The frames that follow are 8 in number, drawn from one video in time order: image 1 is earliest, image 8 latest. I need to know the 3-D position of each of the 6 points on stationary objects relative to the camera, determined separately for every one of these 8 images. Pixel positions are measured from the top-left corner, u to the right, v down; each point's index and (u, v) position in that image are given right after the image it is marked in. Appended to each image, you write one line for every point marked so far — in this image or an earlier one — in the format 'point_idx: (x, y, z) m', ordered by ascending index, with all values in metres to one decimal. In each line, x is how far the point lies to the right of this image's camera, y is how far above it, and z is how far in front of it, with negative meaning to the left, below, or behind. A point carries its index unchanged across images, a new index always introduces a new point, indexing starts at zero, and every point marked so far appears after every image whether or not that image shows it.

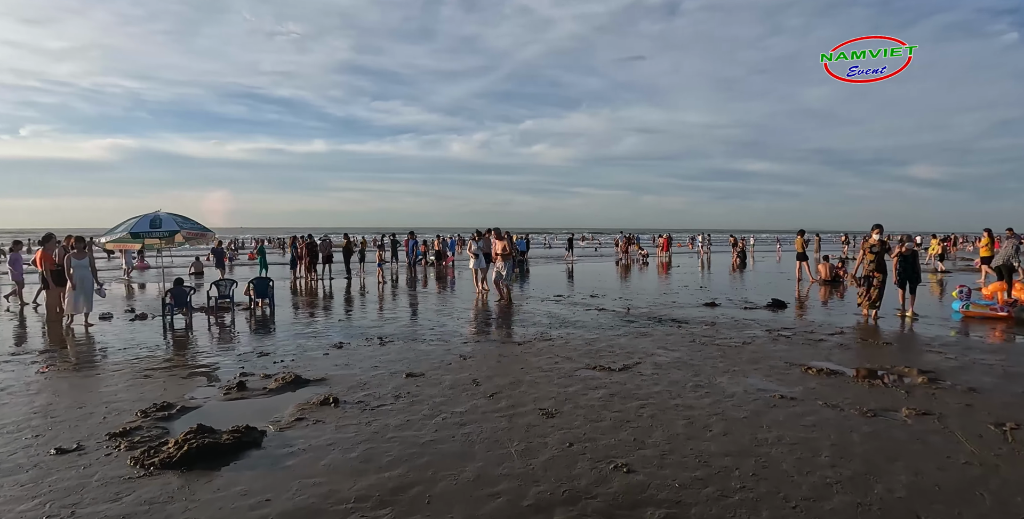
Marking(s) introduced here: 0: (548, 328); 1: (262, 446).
0: (+0.6, -1.2, +10.5) m
1: (-2.0, -1.5, +4.9) m
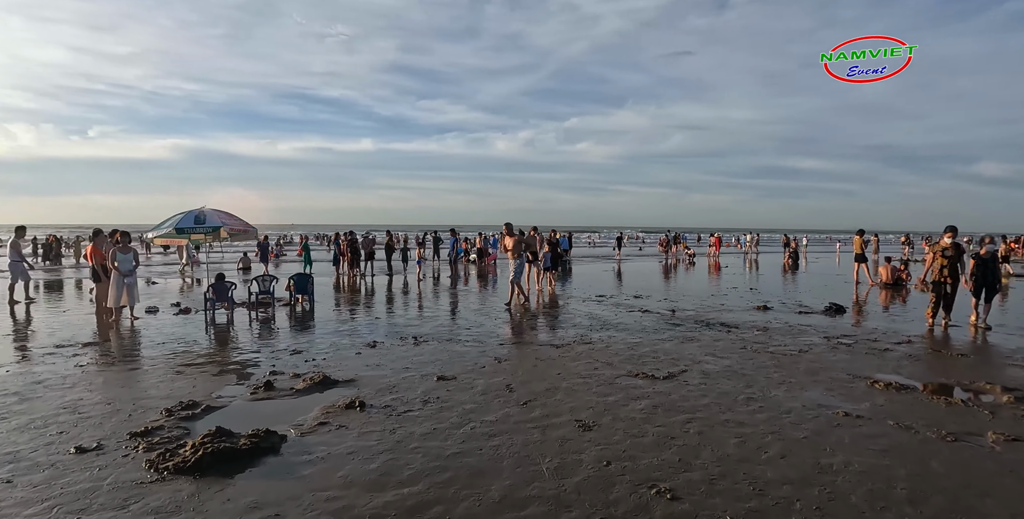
0: (+1.2, -1.2, +10.0) m
1: (-1.7, -1.5, +4.7) m
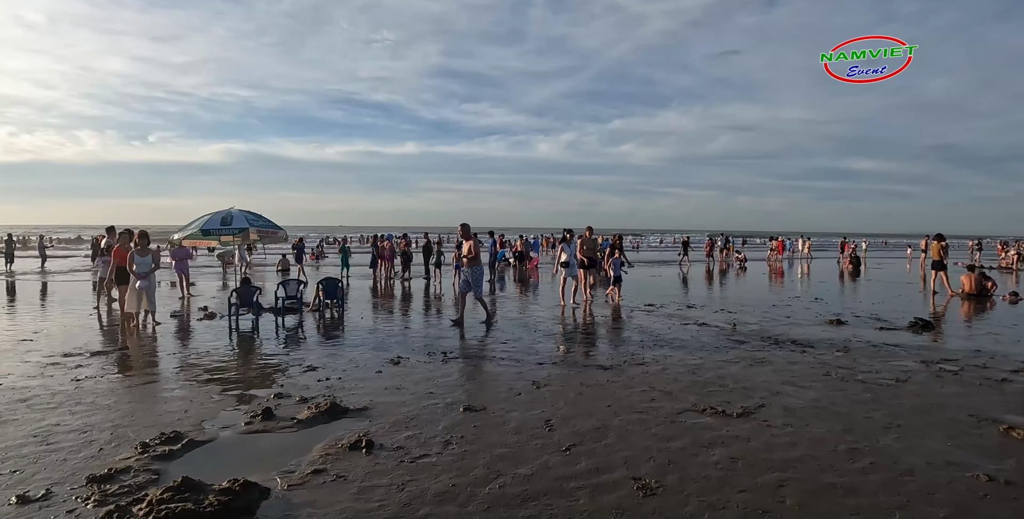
0: (+1.8, -1.3, +8.8) m
1: (-1.5, -1.5, +3.7) m
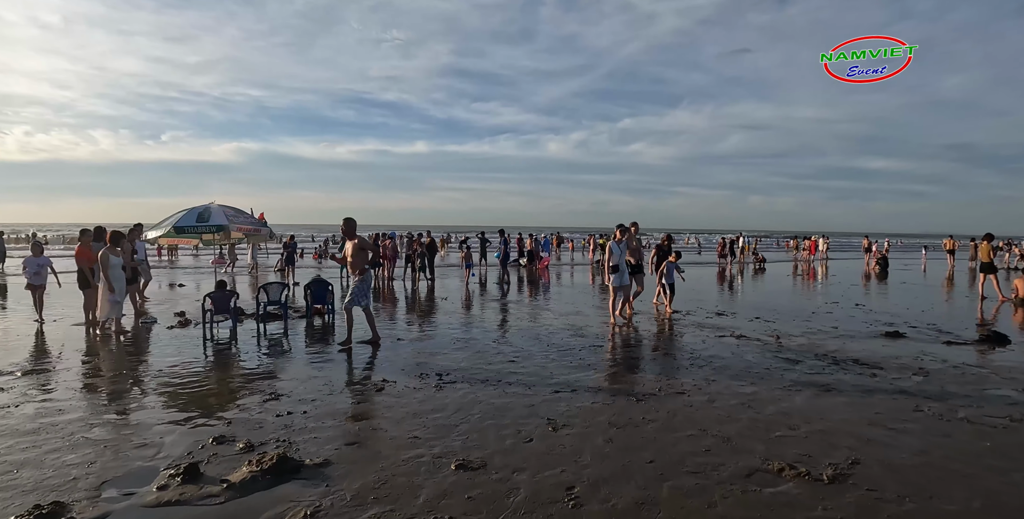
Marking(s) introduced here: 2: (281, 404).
0: (+1.9, -1.3, +7.3) m
1: (-1.5, -1.6, +2.2) m
2: (-2.2, -1.4, +6.0) m
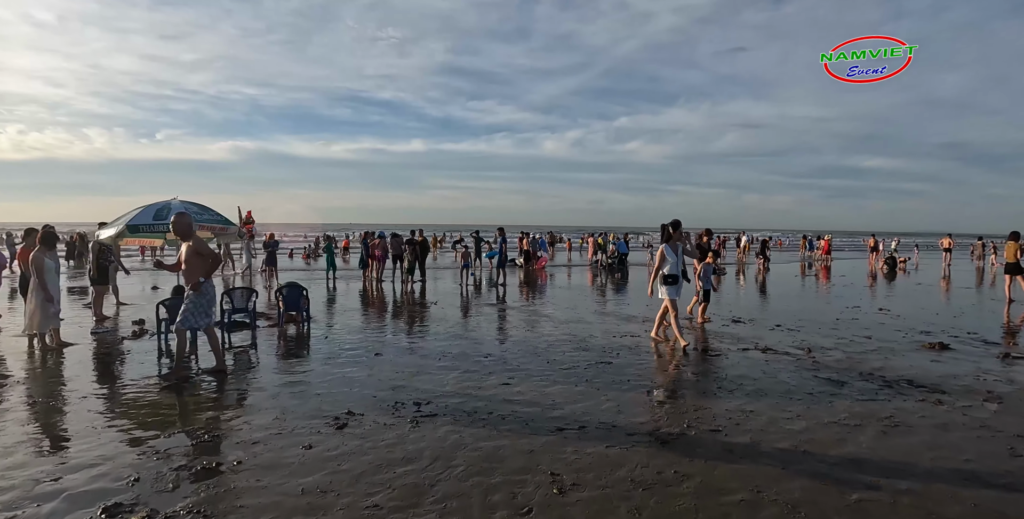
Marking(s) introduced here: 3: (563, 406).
0: (+1.9, -1.4, +6.1) m
1: (-1.5, -1.6, +1.0) m
2: (-2.3, -1.5, +4.8) m
3: (+0.4, -1.4, +5.8) m
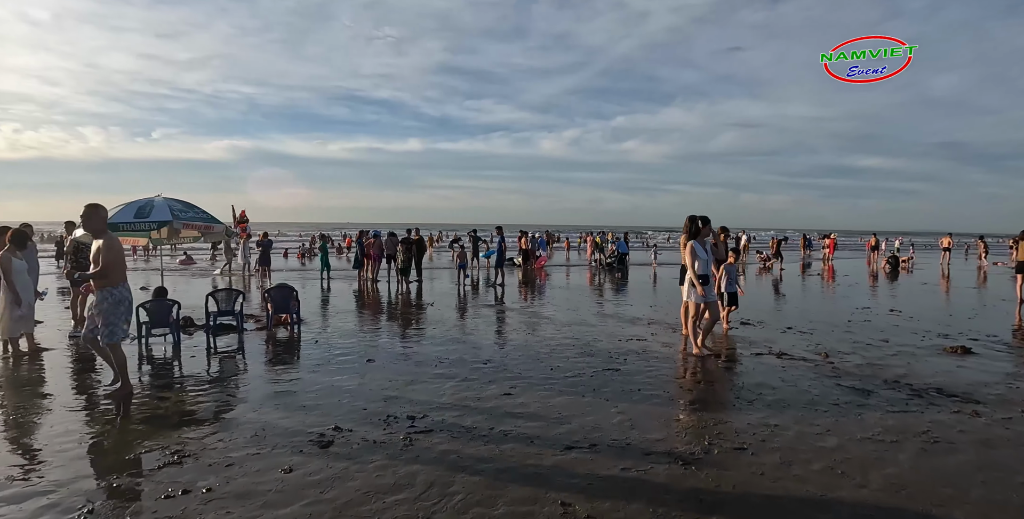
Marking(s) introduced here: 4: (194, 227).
0: (+1.9, -1.4, +5.6) m
1: (-1.5, -1.6, +0.5) m
2: (-2.3, -1.5, +4.3) m
3: (+0.5, -1.4, +5.3) m
4: (-5.5, +0.6, +10.8) m
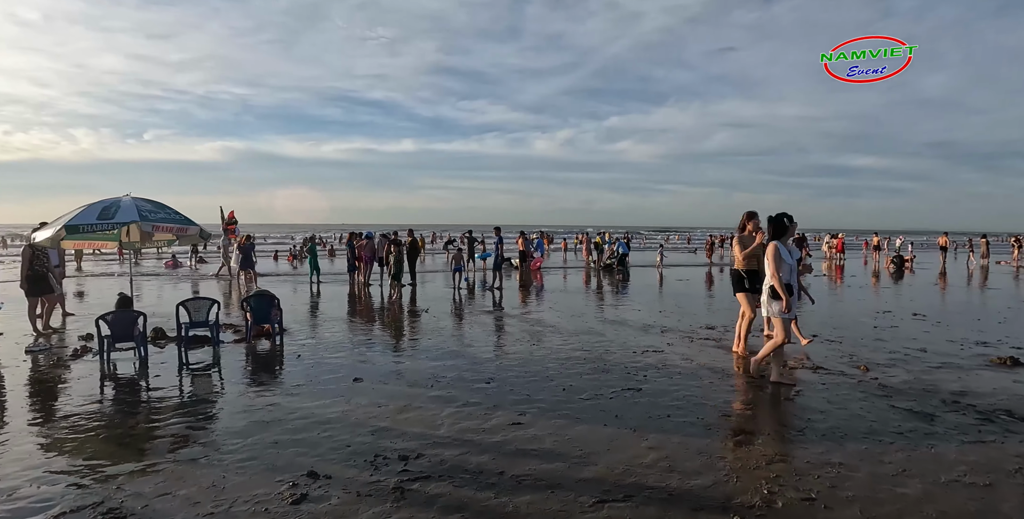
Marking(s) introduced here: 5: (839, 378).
0: (+2.0, -1.4, +4.7) m
1: (-1.3, -1.7, -0.4) m
2: (-2.2, -1.5, +3.4) m
3: (+0.6, -1.4, +4.4) m
4: (-5.5, +0.5, +9.9) m
5: (+3.8, -1.4, +7.3) m
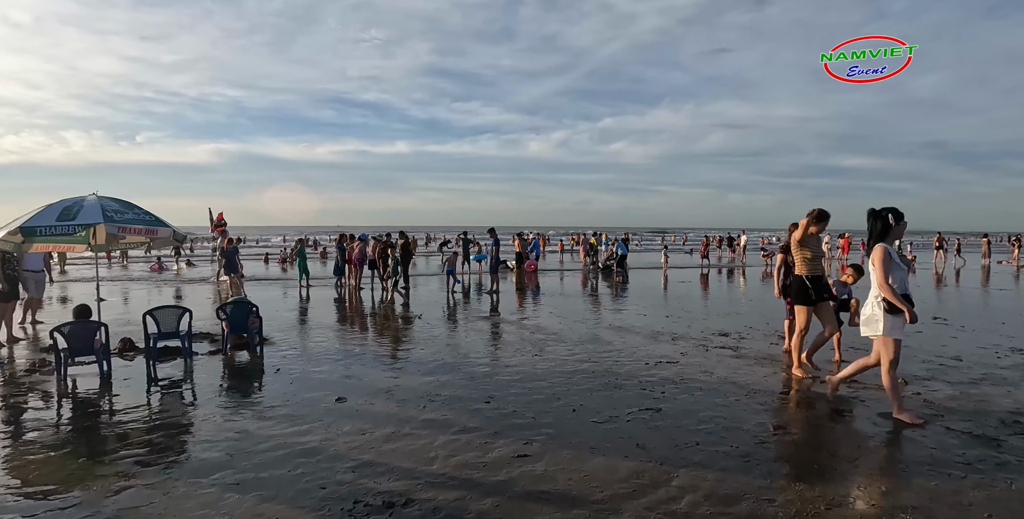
0: (+2.0, -1.4, +4.0) m
1: (-1.2, -1.7, -1.2) m
2: (-2.1, -1.6, +2.6) m
3: (+0.6, -1.4, +3.7) m
4: (-5.5, +0.4, +9.1) m
5: (+3.8, -1.4, +6.5) m
